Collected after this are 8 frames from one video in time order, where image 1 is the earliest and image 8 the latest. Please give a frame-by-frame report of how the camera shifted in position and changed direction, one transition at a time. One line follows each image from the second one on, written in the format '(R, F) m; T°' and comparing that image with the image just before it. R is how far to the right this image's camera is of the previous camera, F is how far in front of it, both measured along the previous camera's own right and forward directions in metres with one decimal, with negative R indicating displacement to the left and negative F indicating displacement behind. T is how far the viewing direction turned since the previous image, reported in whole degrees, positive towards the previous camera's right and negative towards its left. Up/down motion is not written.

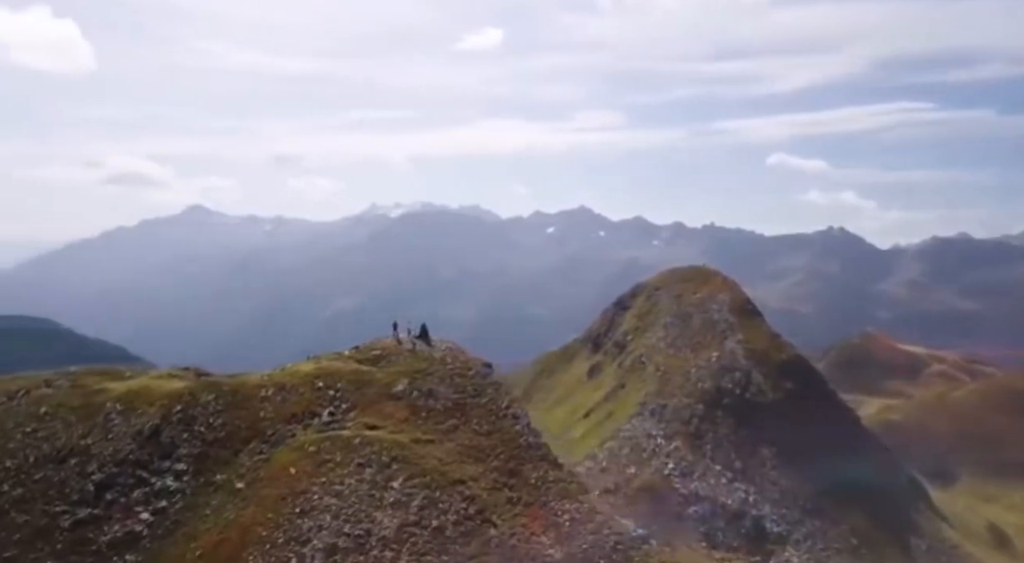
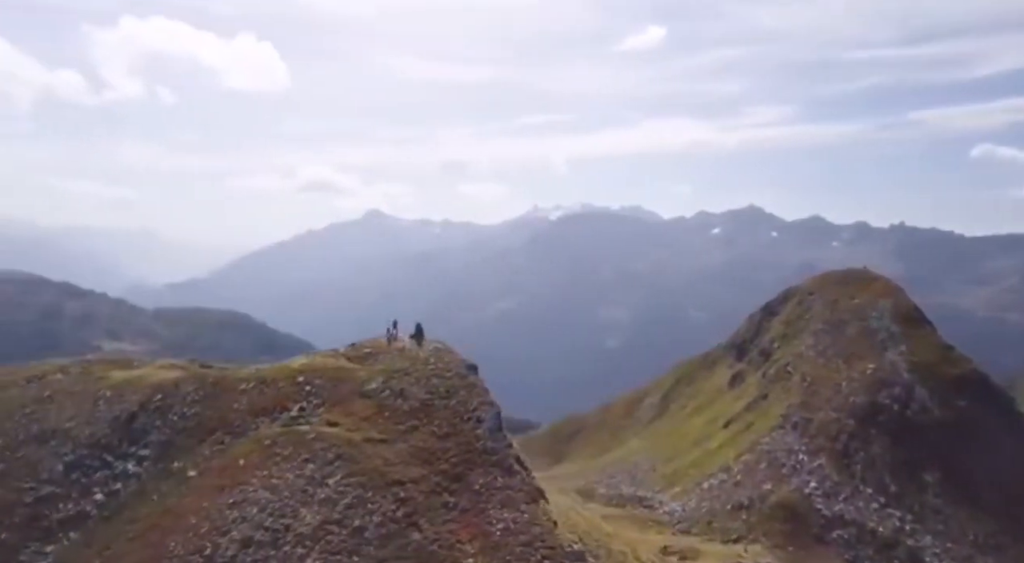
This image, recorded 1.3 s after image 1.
(+10.2, +2.2) m; -13°
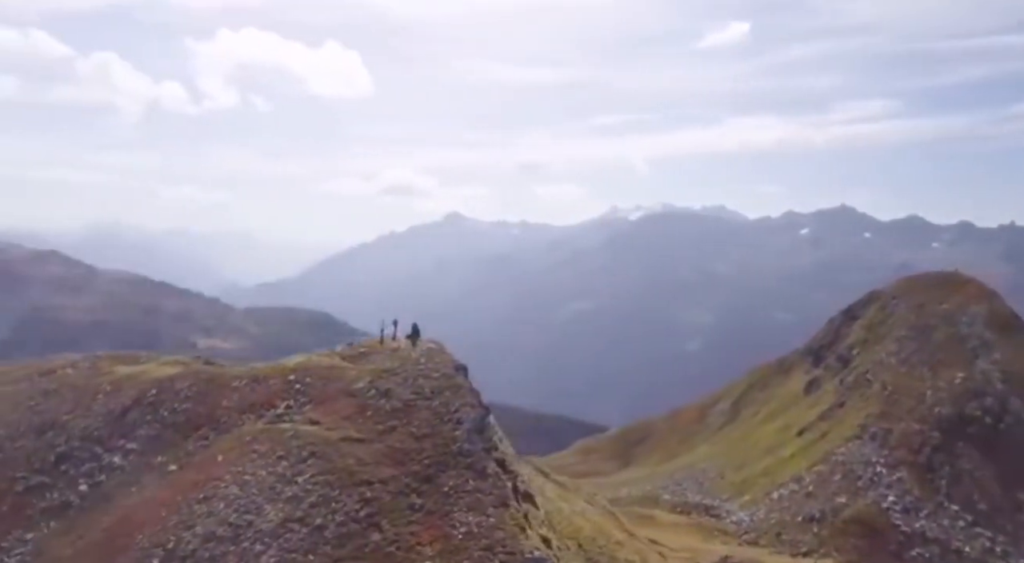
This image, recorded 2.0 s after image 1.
(+5.1, +1.0) m; -6°
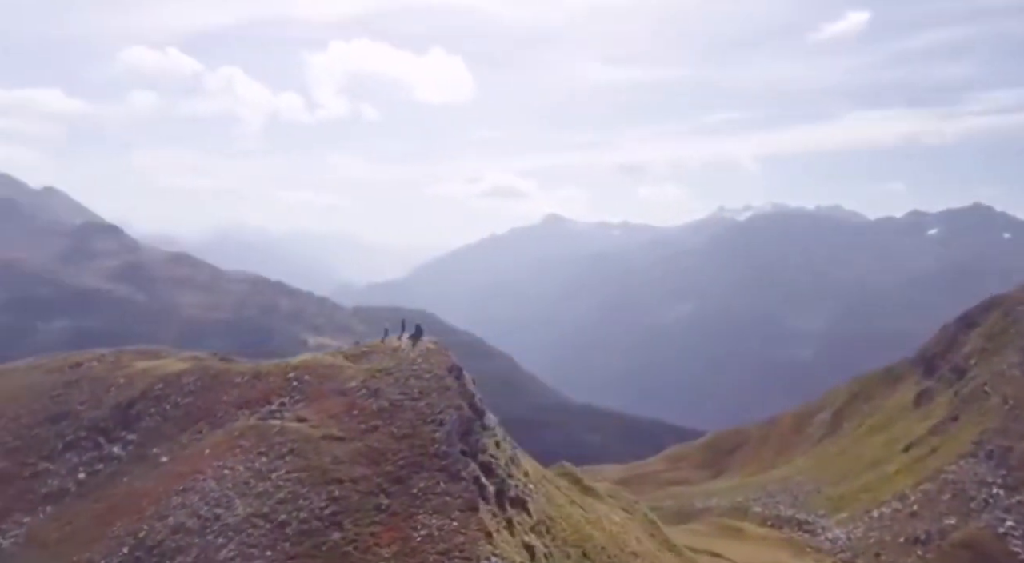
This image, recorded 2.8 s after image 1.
(+6.1, +1.3) m; -8°
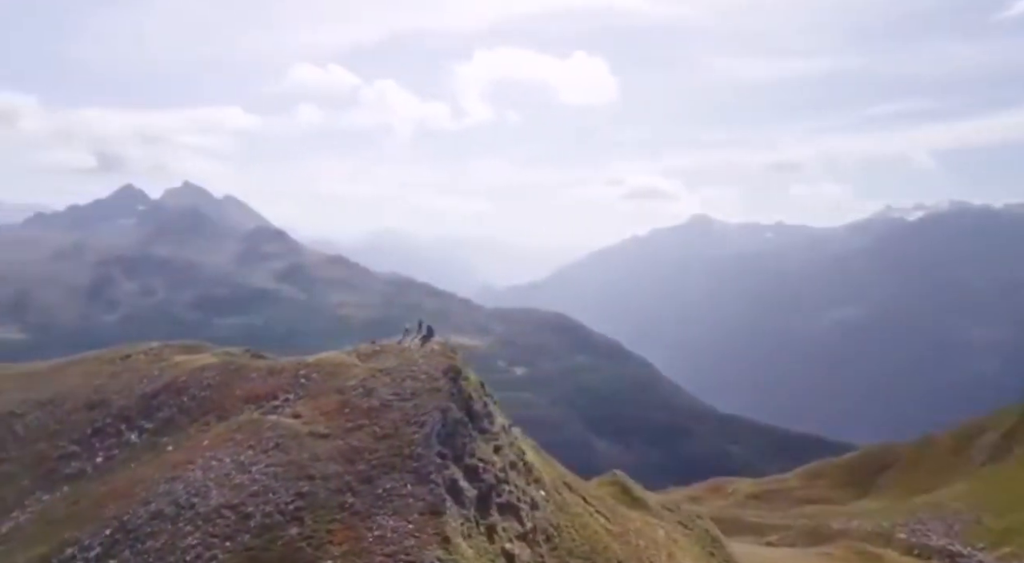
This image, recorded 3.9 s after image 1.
(+8.1, +1.8) m; -11°
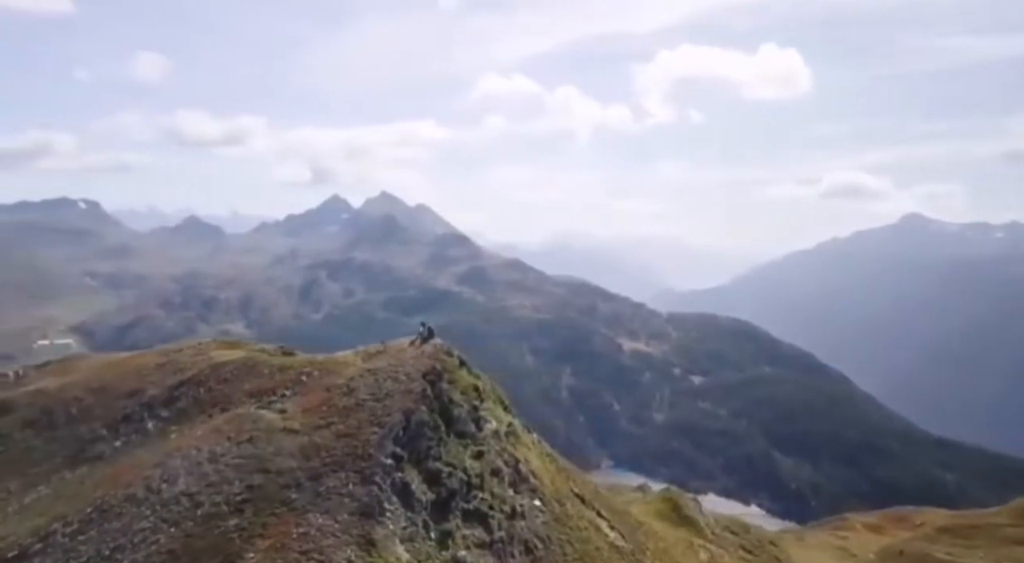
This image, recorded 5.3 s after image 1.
(+10.8, +2.7) m; -14°
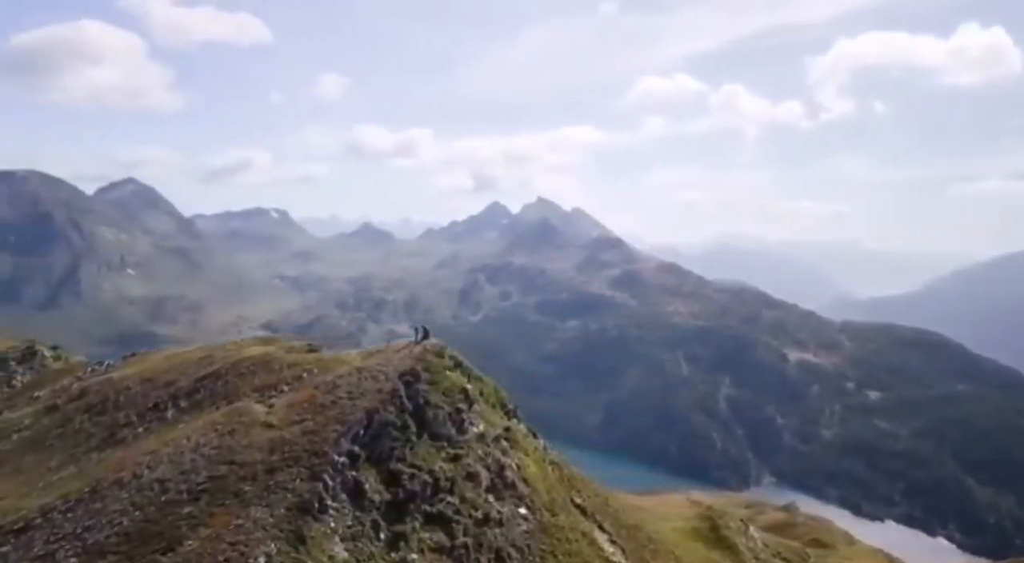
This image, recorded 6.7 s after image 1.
(+9.7, +2.4) m; -12°
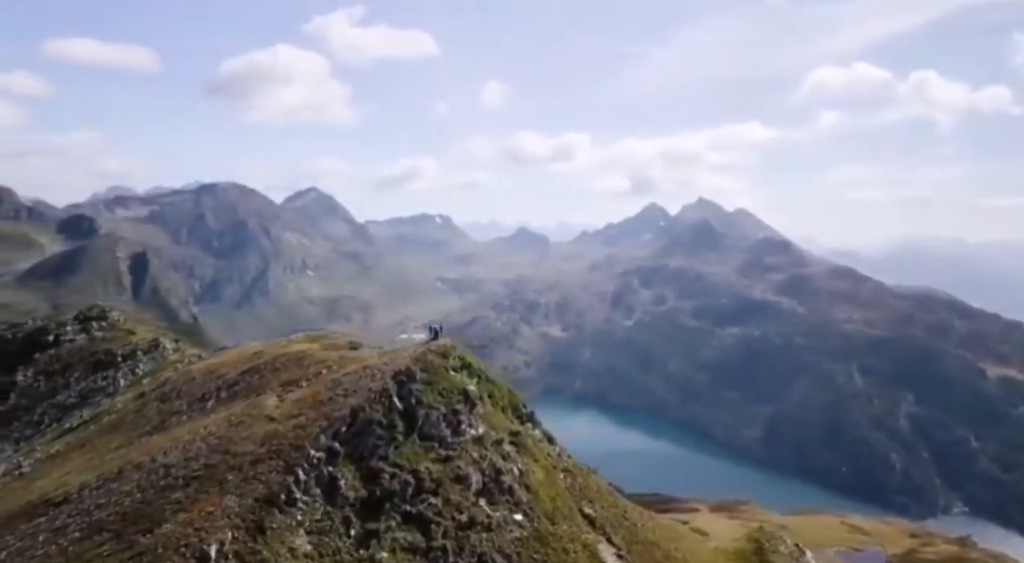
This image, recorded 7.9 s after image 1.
(+8.7, +2.0) m; -12°
